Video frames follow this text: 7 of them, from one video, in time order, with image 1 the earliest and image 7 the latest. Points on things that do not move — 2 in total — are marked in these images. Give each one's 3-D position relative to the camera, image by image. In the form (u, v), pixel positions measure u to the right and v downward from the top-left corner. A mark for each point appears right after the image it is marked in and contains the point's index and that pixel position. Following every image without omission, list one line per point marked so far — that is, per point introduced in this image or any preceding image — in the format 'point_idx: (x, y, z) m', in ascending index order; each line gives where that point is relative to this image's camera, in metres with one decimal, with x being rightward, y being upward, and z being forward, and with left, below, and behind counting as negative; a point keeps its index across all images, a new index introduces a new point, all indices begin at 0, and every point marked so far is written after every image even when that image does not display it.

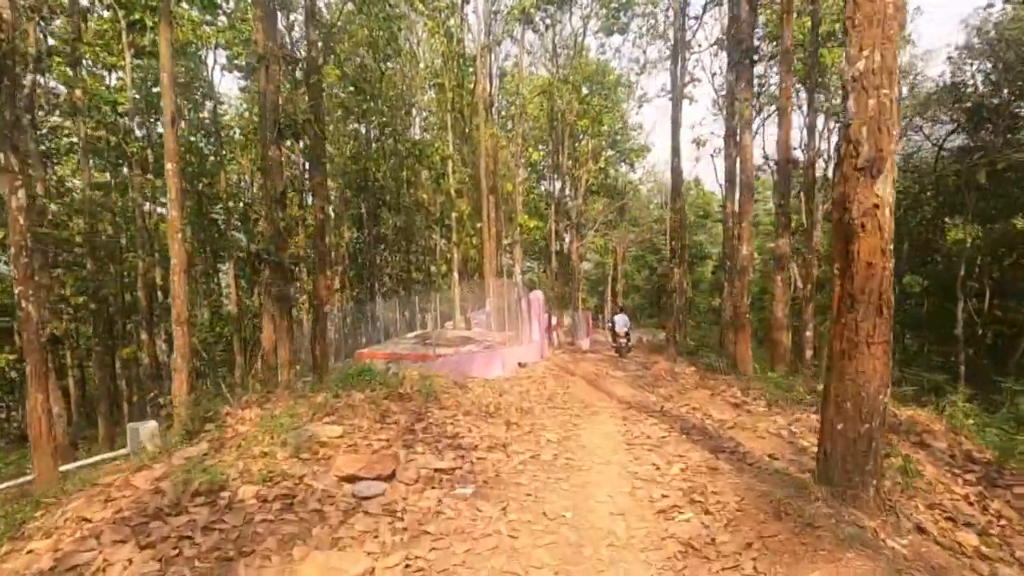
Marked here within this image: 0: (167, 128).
0: (-4.3, +2.0, +8.2) m
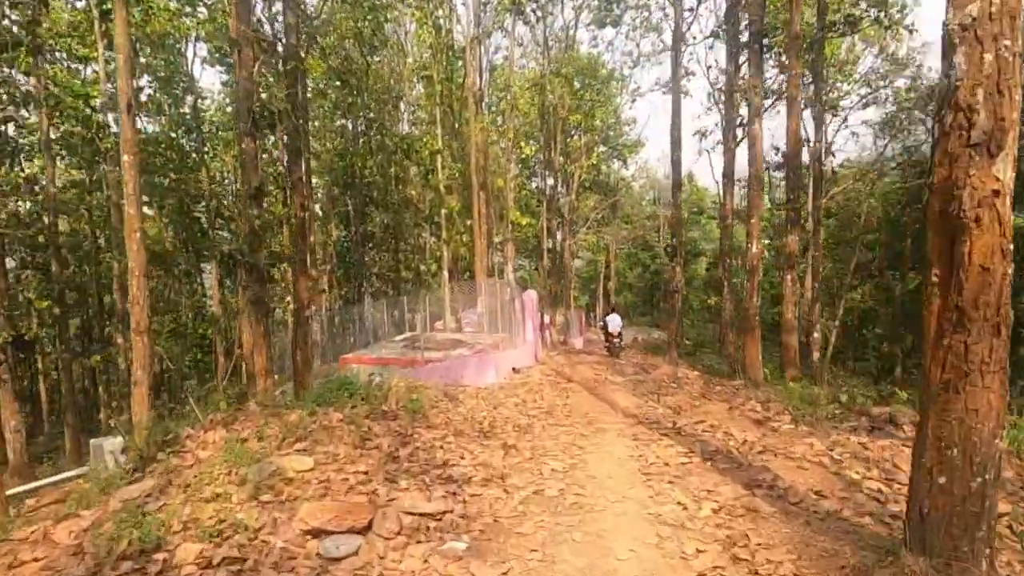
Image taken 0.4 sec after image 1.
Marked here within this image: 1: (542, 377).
0: (-4.3, +1.9, +7.3) m
1: (+0.6, -1.7, +12.5) m
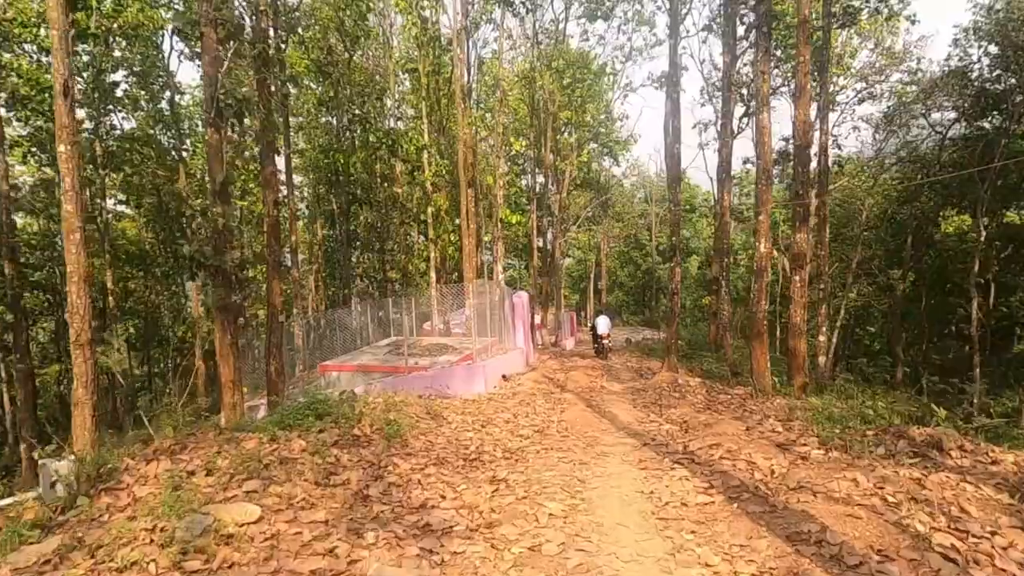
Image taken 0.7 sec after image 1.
0: (-4.4, +1.9, +6.5) m
1: (+0.4, -1.8, +11.7) m
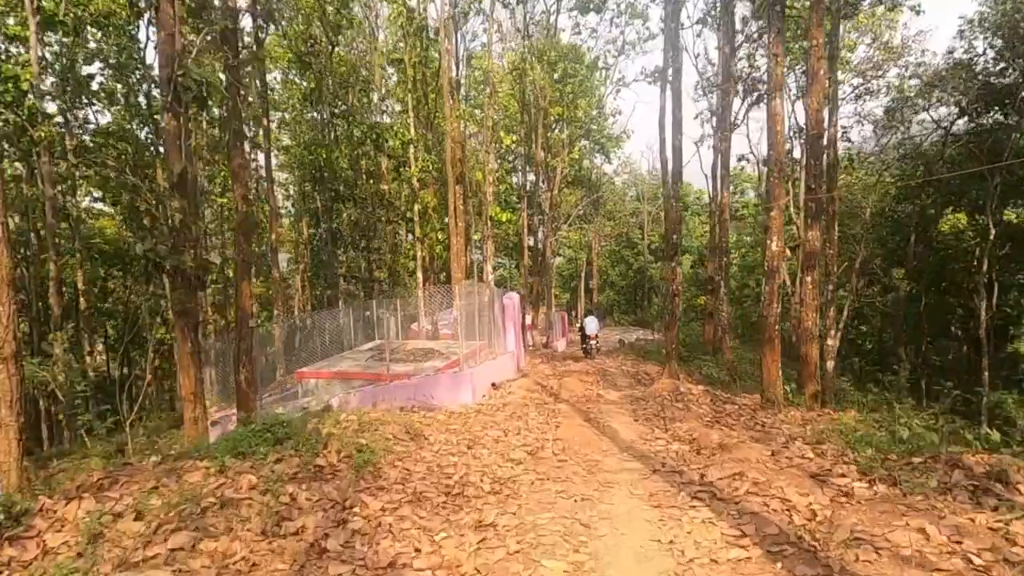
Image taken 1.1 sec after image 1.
0: (-4.5, +1.8, +5.6) m
1: (+0.3, -1.8, +10.9) m
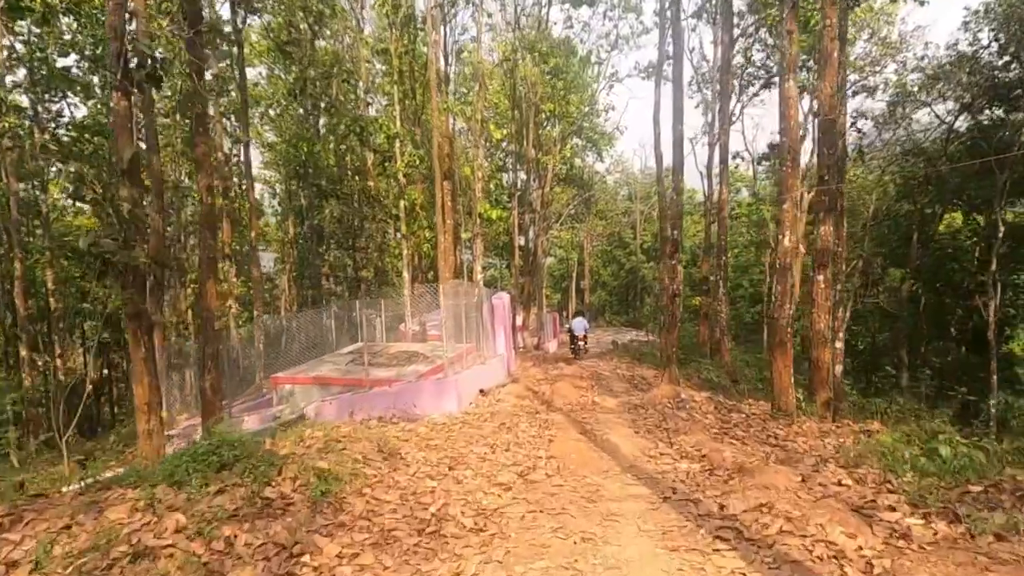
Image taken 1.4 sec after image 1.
0: (-4.6, +1.8, +4.8) m
1: (+0.1, -1.8, +10.1) m
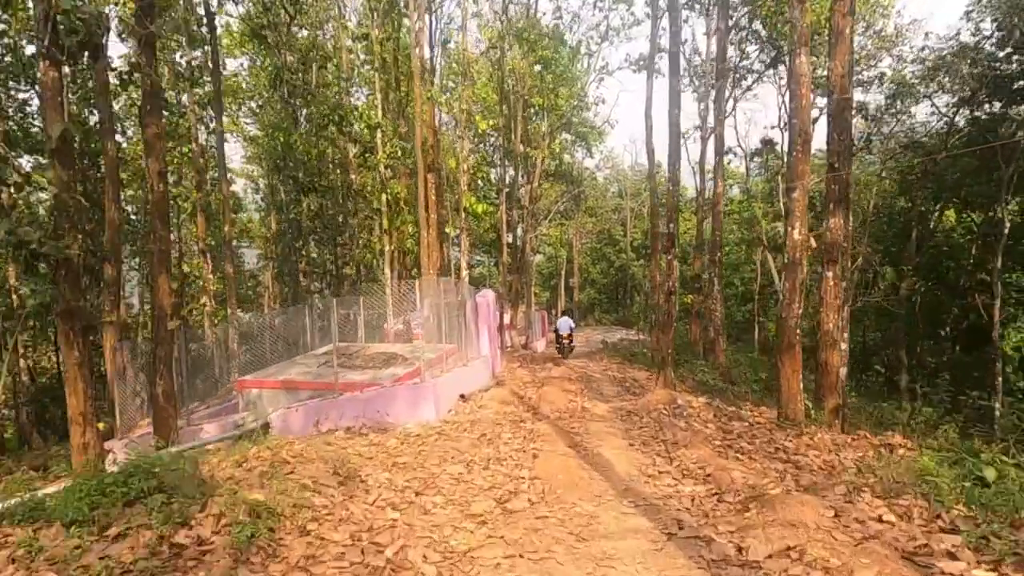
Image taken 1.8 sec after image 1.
0: (-4.8, +1.9, +3.9) m
1: (-0.1, -1.7, +9.4) m
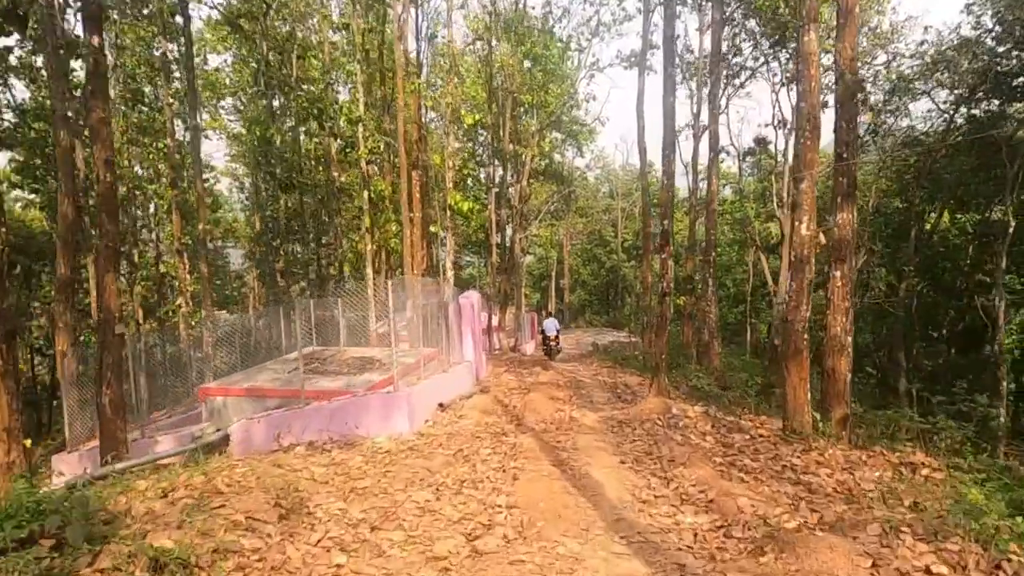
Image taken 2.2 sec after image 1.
0: (-4.9, +1.9, +3.1) m
1: (-0.4, -1.7, +8.7) m
